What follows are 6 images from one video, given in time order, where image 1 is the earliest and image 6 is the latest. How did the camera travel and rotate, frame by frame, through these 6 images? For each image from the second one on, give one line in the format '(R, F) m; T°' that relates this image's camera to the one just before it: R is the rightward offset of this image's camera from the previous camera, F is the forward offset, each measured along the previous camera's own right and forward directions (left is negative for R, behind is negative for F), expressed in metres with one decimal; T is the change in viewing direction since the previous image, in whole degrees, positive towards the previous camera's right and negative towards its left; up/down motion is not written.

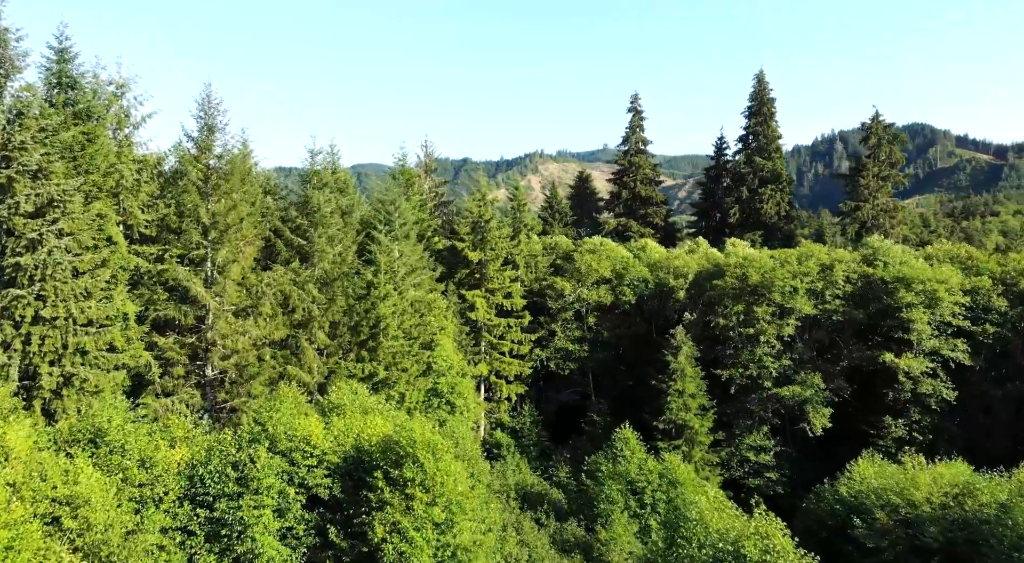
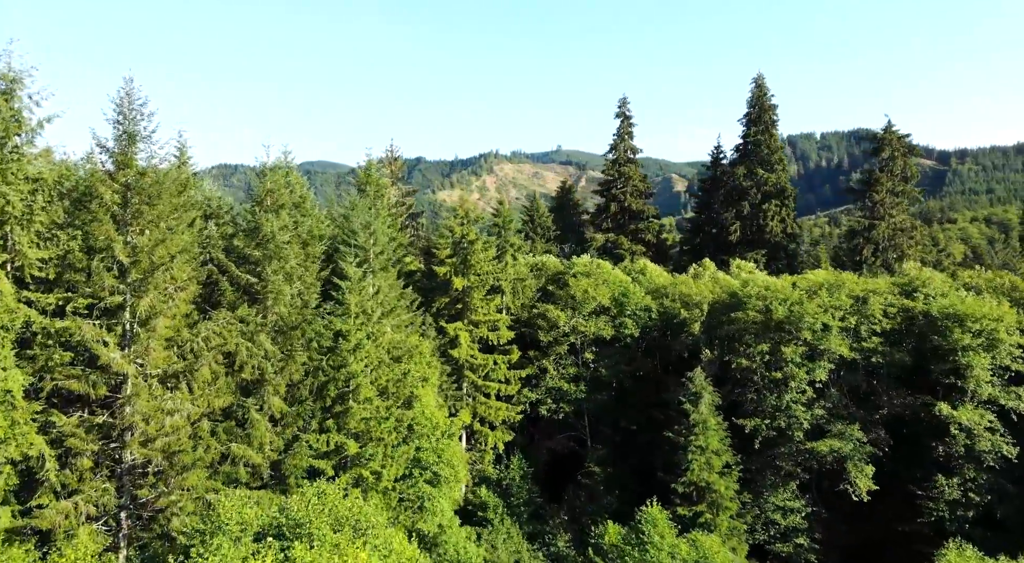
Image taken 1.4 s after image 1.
(-1.8, +6.8) m; +3°
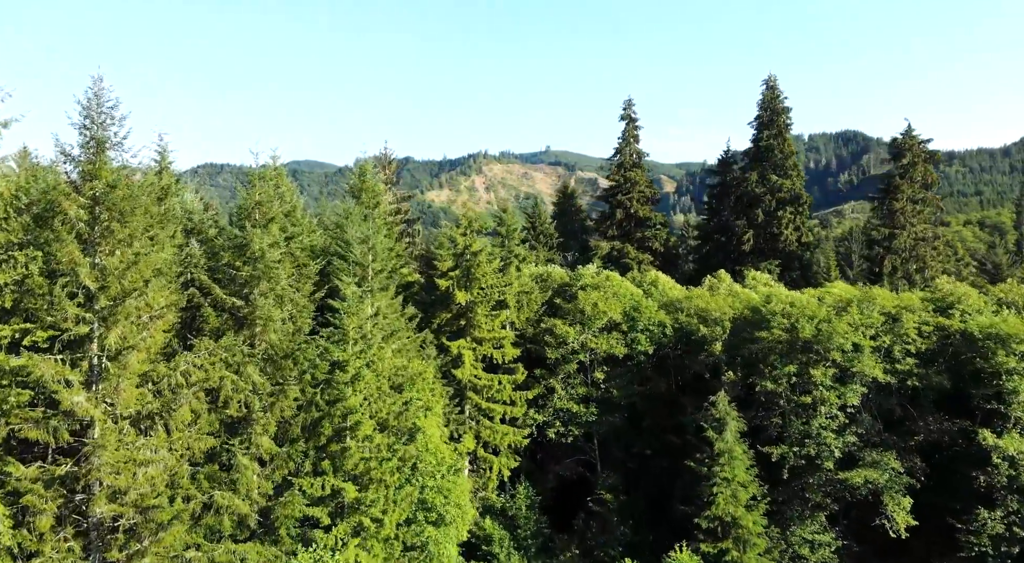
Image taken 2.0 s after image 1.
(-0.9, +2.9) m; +1°
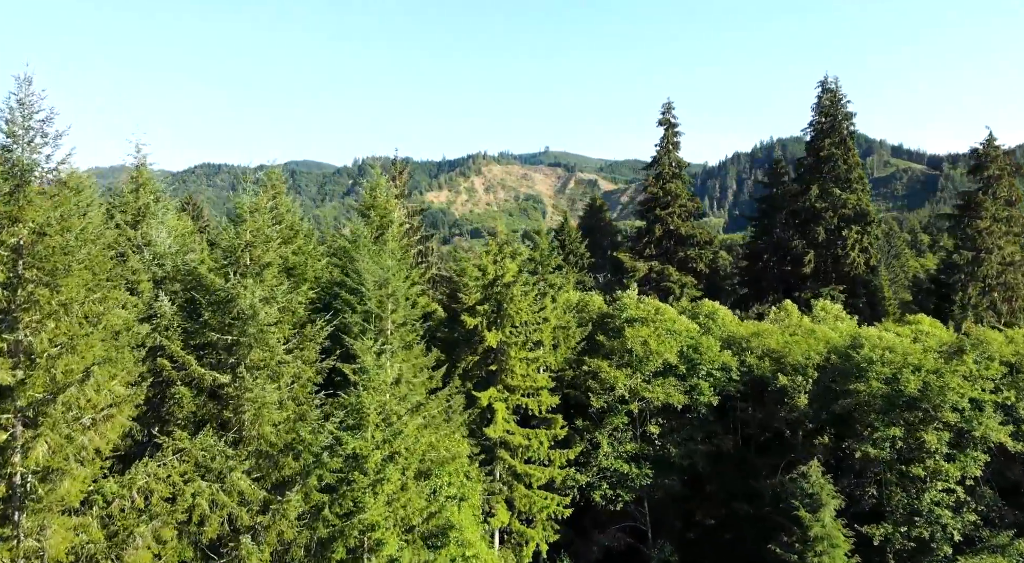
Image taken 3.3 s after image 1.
(-1.8, +6.3) m; 0°
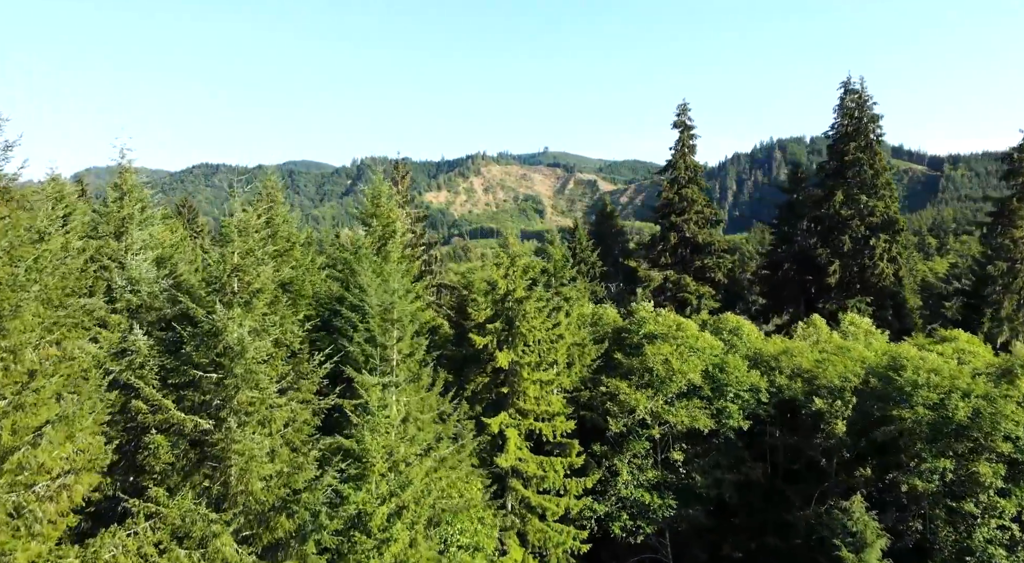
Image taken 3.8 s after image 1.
(-0.6, +2.5) m; 0°
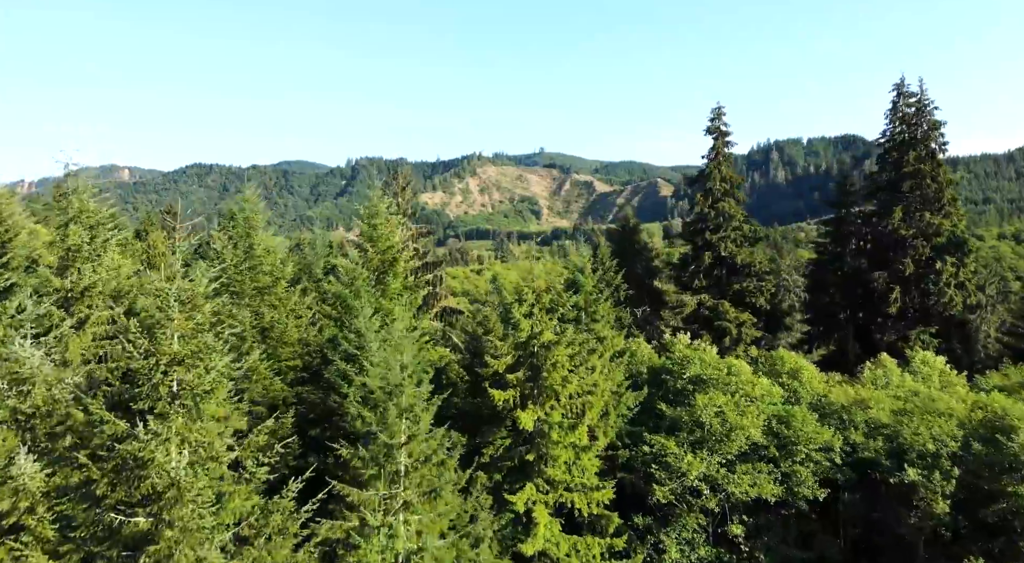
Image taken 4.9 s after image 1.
(-1.1, +5.5) m; 0°
